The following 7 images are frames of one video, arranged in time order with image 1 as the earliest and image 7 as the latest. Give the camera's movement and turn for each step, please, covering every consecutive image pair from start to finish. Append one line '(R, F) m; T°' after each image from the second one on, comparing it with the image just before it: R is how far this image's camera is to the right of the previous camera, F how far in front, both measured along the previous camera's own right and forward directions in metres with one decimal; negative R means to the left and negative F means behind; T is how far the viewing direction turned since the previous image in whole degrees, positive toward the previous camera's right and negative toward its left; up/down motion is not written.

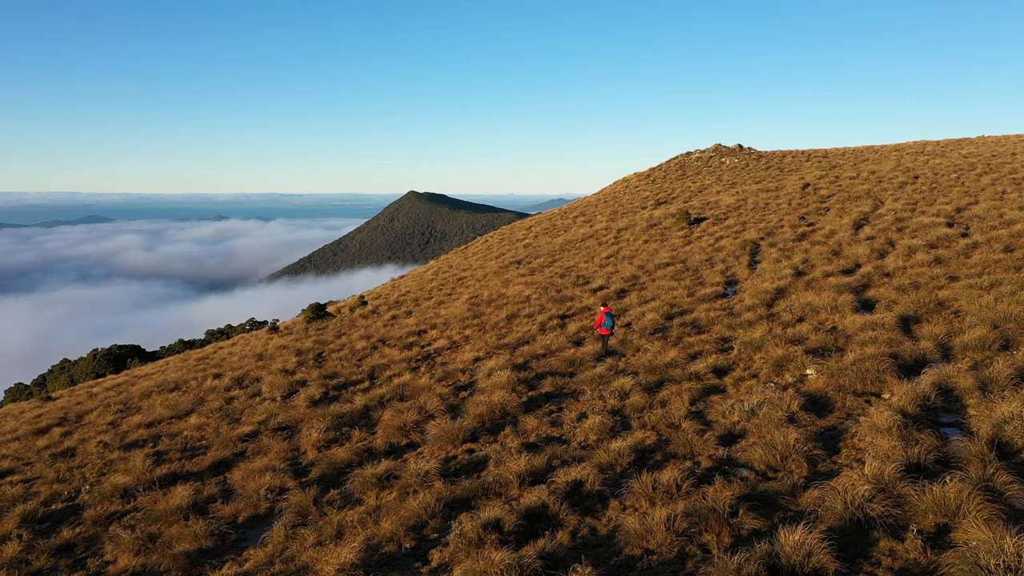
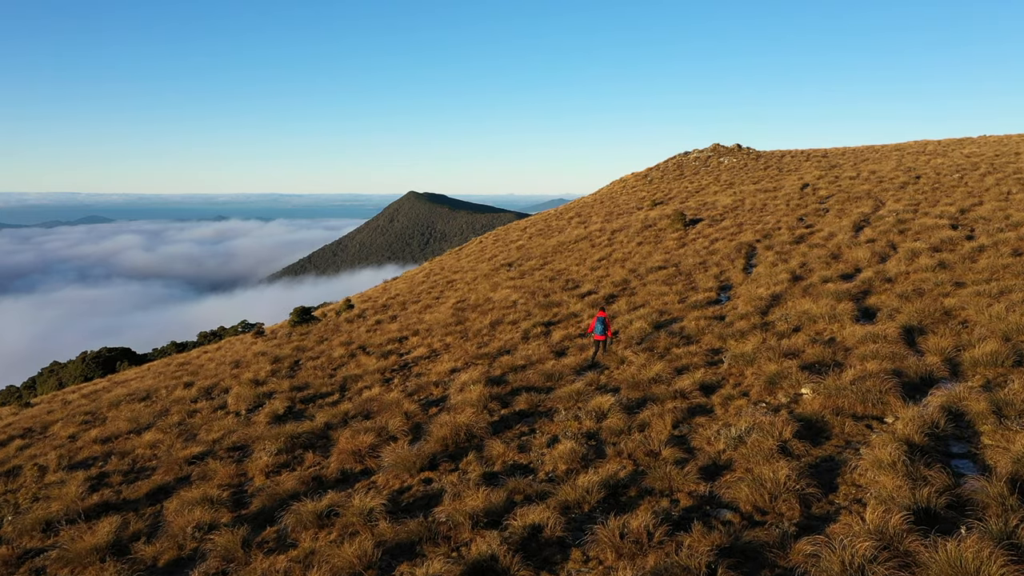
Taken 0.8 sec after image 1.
(+0.5, +1.0) m; 0°
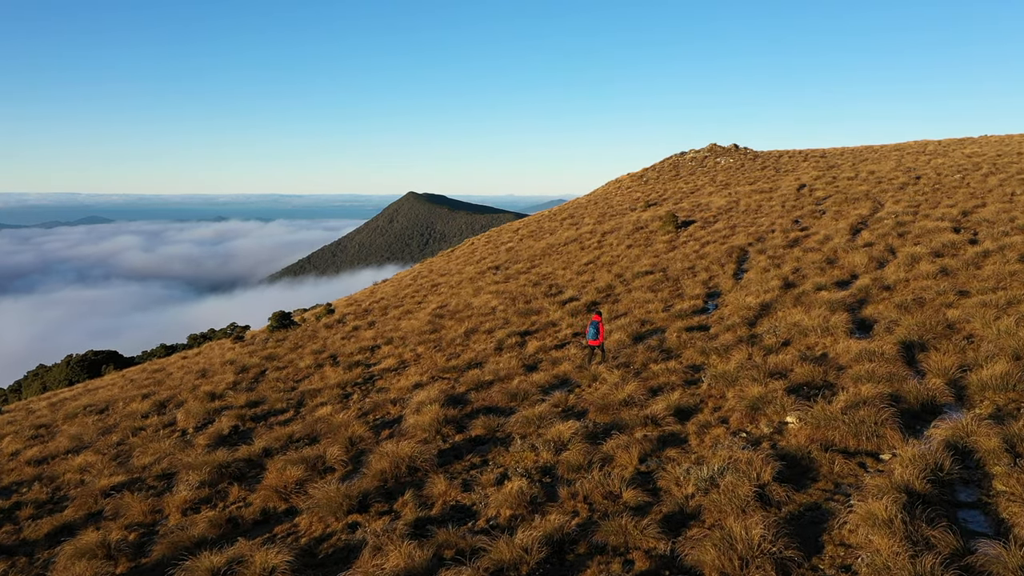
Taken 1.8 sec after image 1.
(+0.7, +1.1) m; 0°
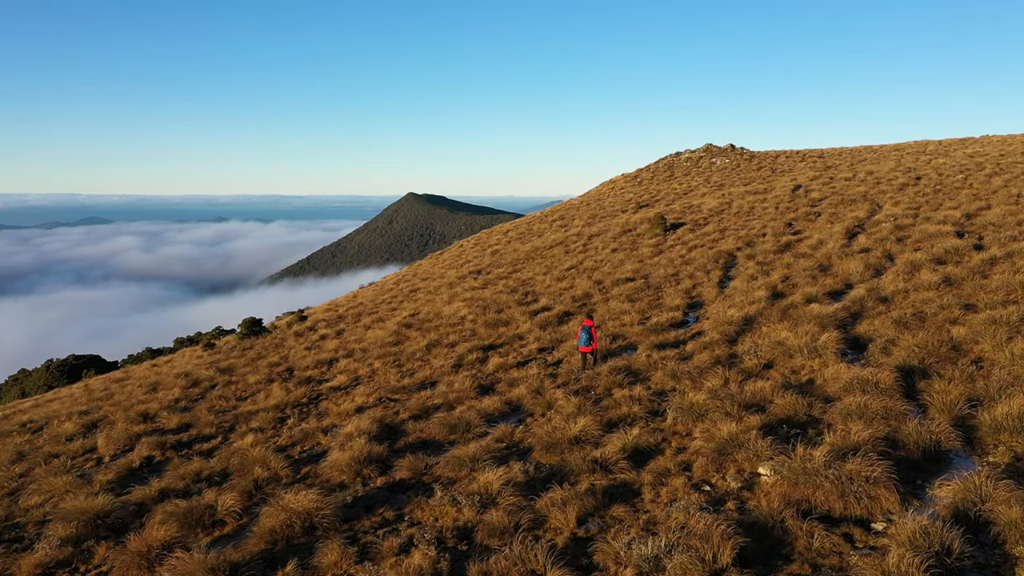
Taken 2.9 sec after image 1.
(+0.9, +1.5) m; 0°
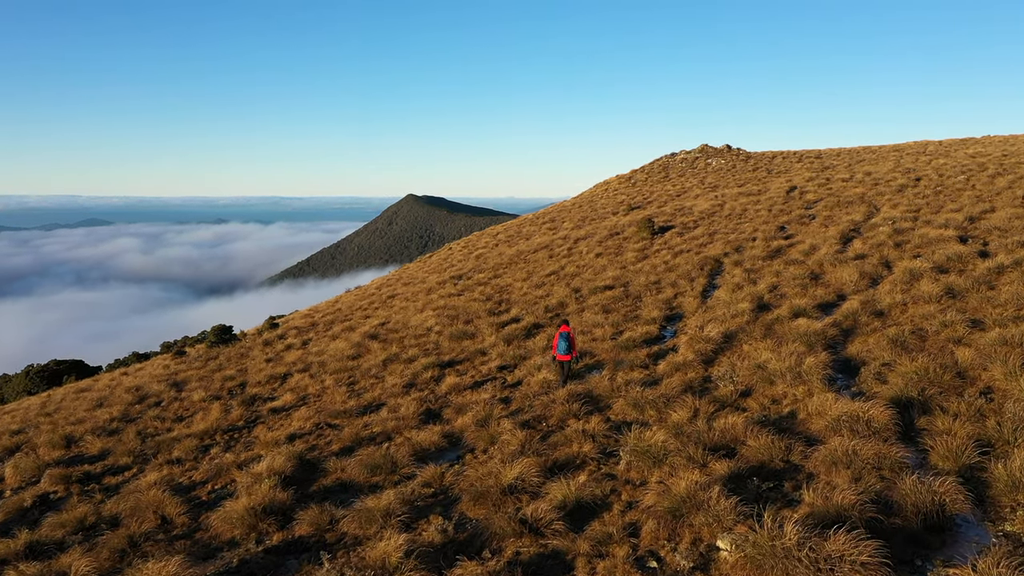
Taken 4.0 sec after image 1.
(+0.8, +1.4) m; 0°
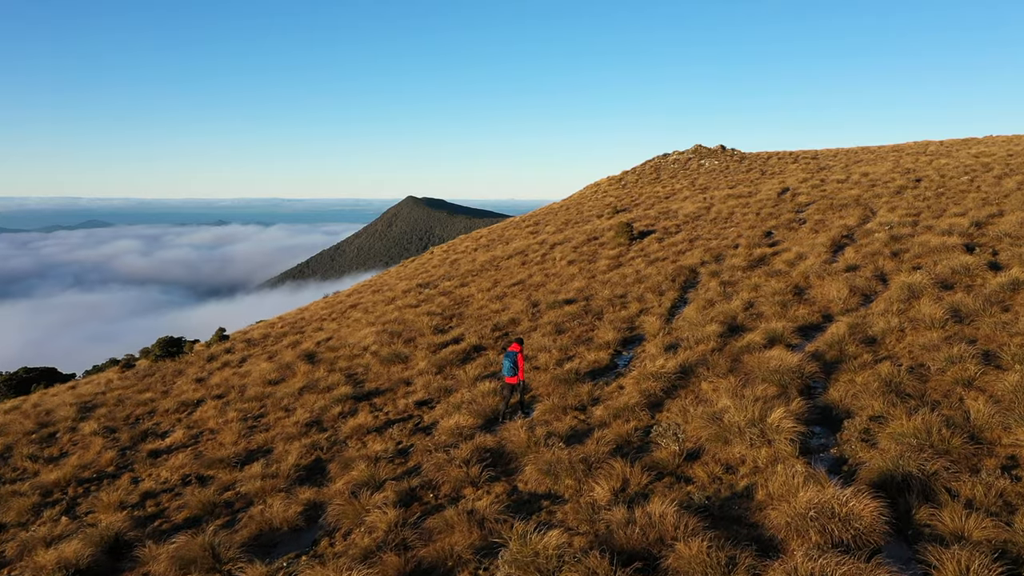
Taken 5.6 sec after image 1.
(+1.3, +2.2) m; 0°
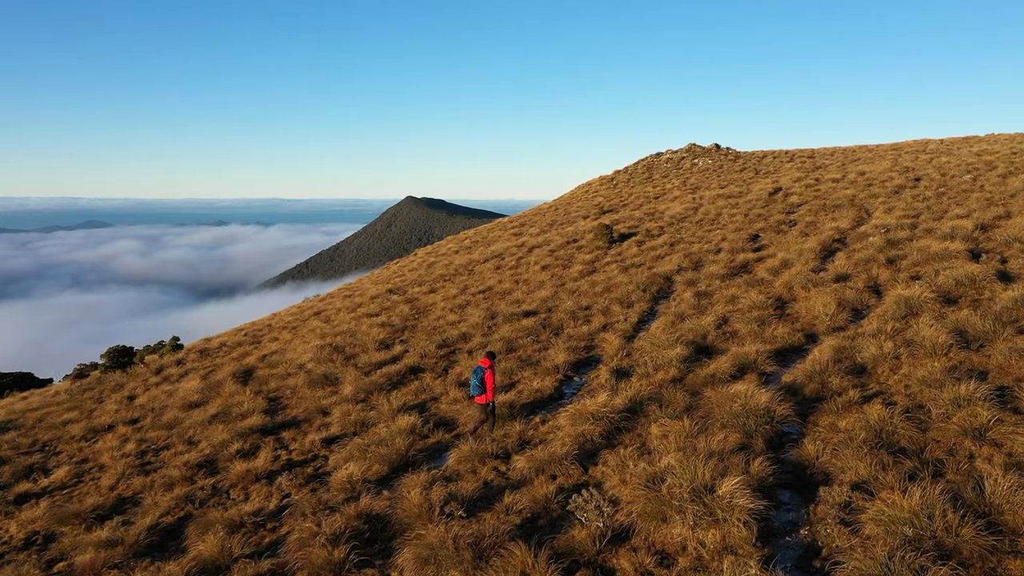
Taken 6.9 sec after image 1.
(+1.0, +1.7) m; 0°
